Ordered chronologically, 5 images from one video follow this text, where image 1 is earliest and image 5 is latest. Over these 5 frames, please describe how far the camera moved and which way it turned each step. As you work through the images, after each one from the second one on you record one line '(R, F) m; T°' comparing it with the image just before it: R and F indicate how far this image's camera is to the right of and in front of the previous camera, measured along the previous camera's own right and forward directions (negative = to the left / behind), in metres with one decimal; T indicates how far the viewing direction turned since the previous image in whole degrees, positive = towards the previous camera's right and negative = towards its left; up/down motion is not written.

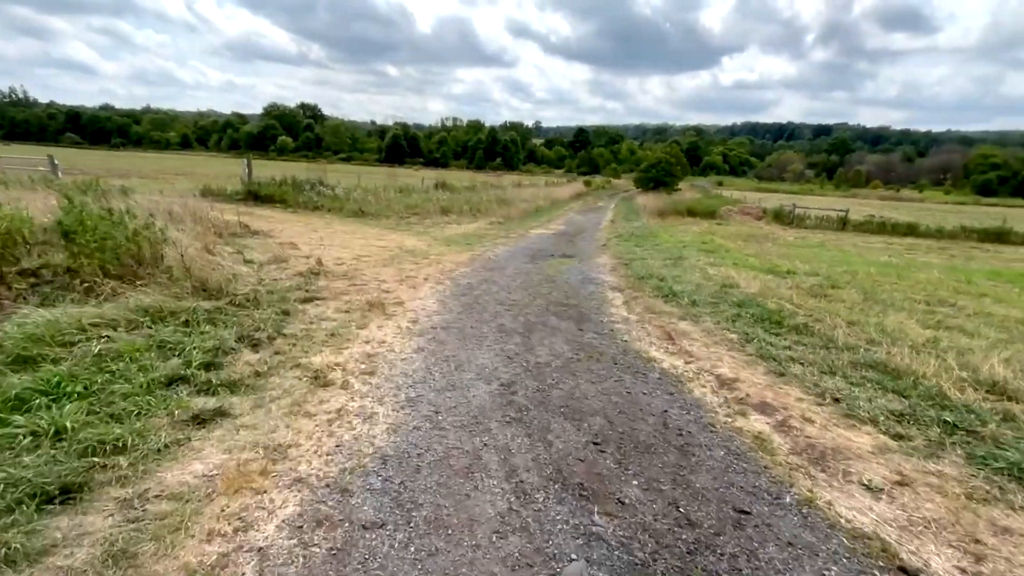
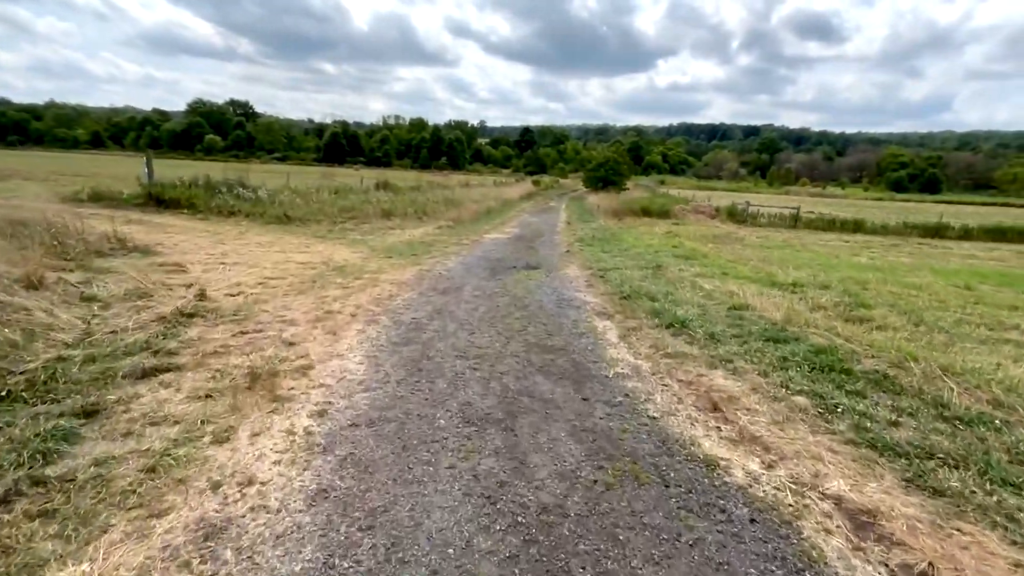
(-0.2, +2.2) m; +6°
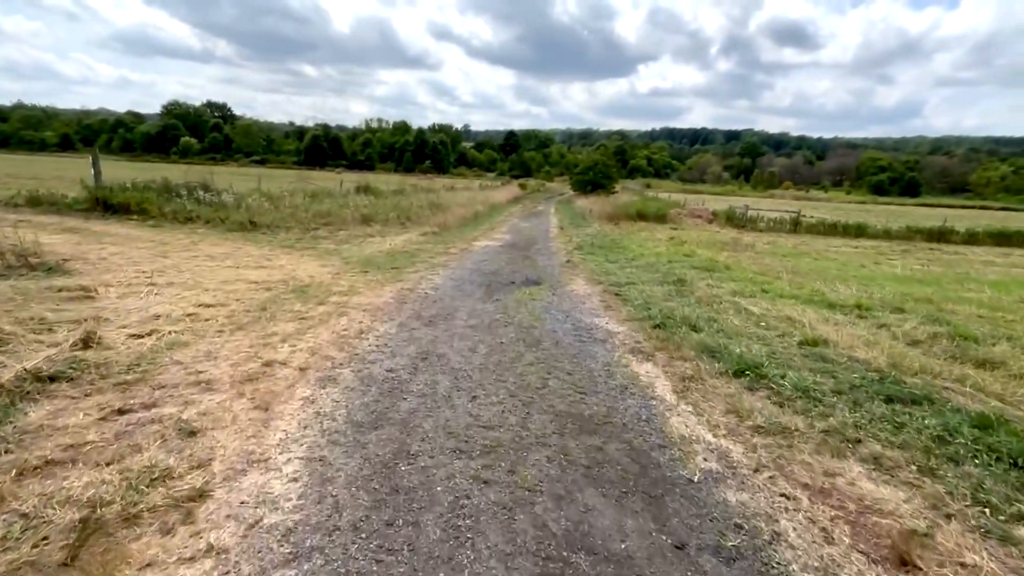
(-0.3, +1.8) m; +2°
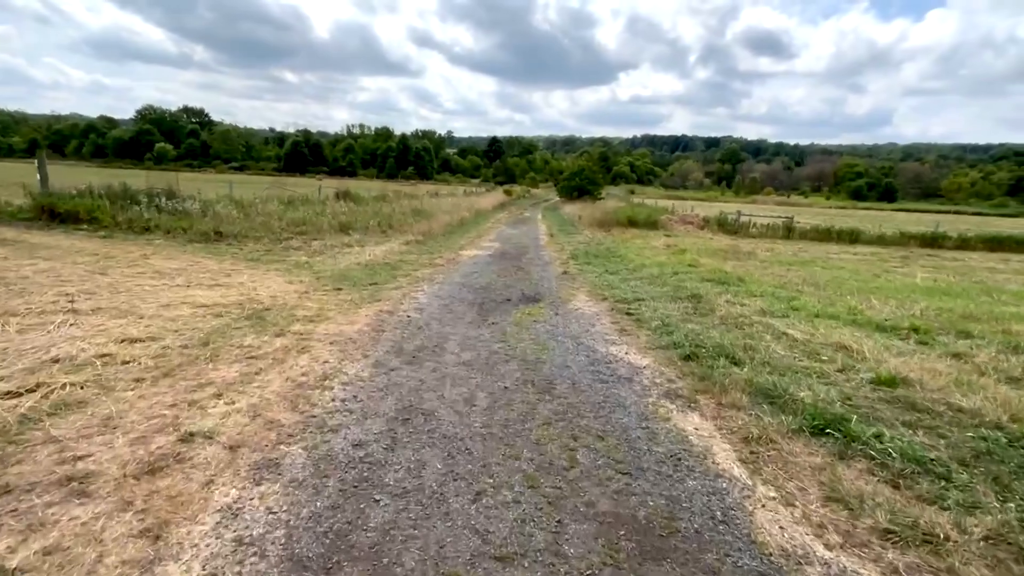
(-0.2, +1.2) m; +2°
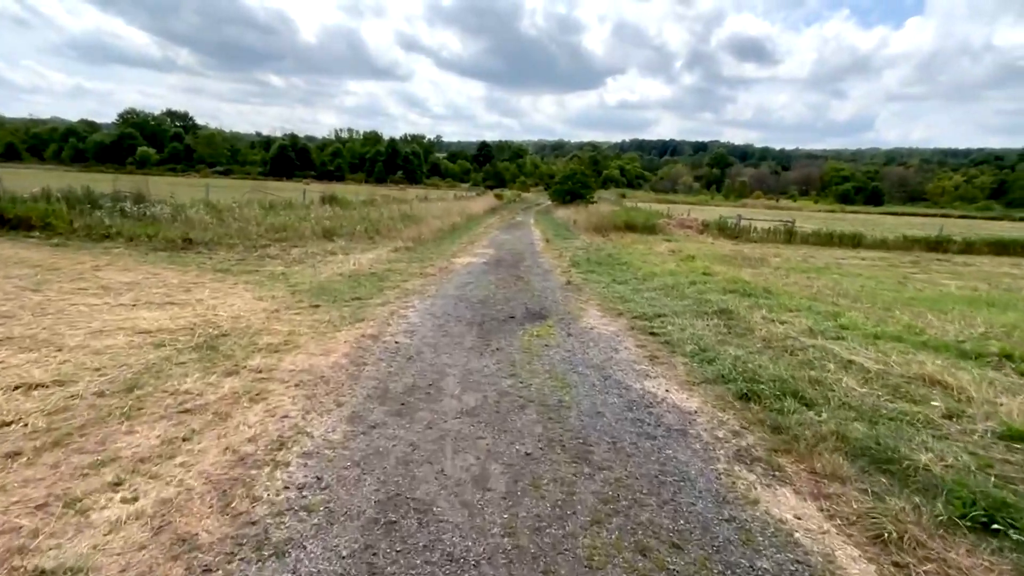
(-0.2, +1.2) m; +1°
